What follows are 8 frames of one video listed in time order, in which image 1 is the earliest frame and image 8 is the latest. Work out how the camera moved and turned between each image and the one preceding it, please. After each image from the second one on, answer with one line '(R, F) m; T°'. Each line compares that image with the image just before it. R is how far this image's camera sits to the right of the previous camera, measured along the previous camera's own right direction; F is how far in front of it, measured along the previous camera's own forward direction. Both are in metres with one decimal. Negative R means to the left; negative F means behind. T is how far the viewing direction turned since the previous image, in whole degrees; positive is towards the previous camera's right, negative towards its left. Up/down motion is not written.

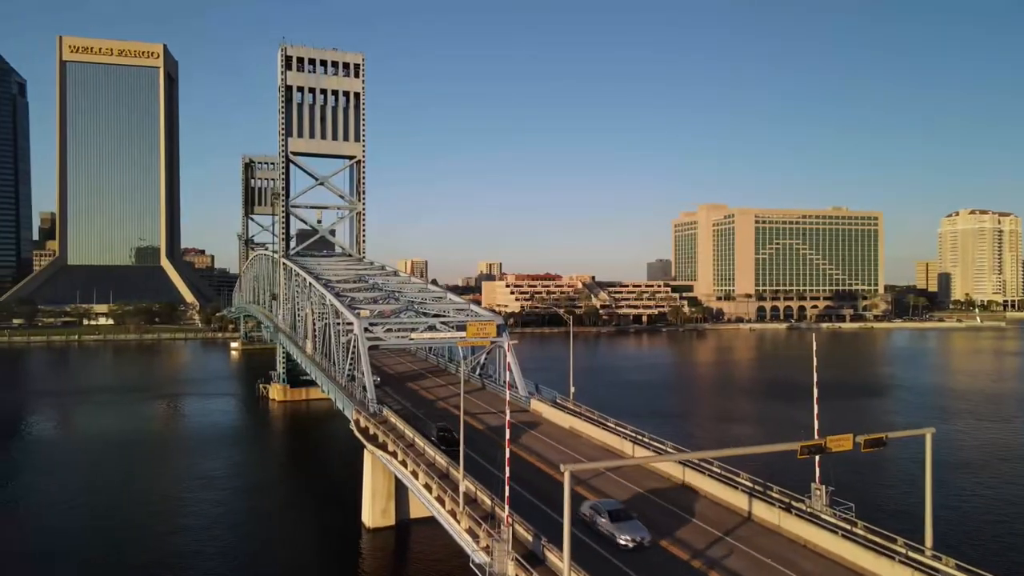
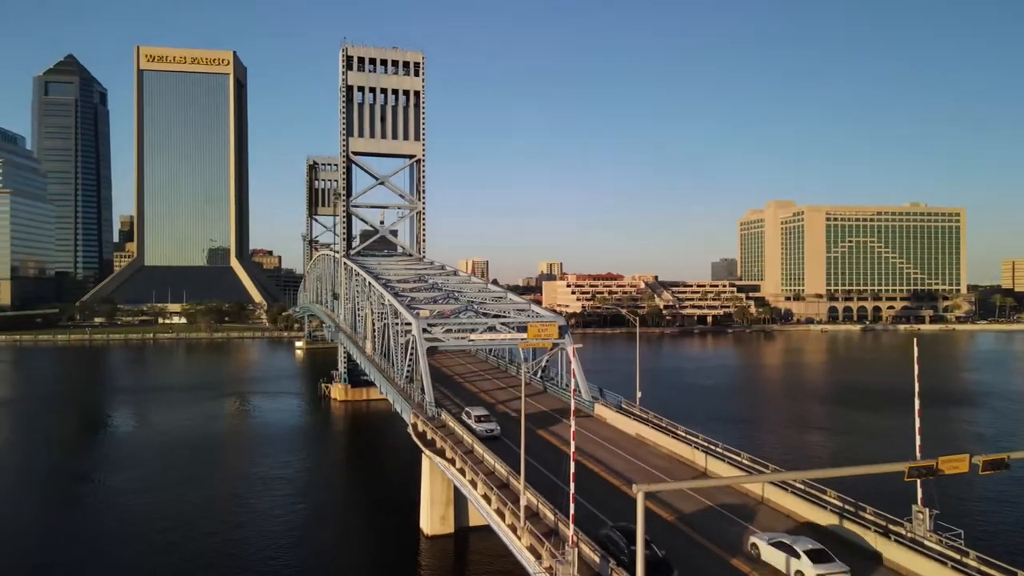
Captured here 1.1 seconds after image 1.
(-0.1, +1.2) m; -5°
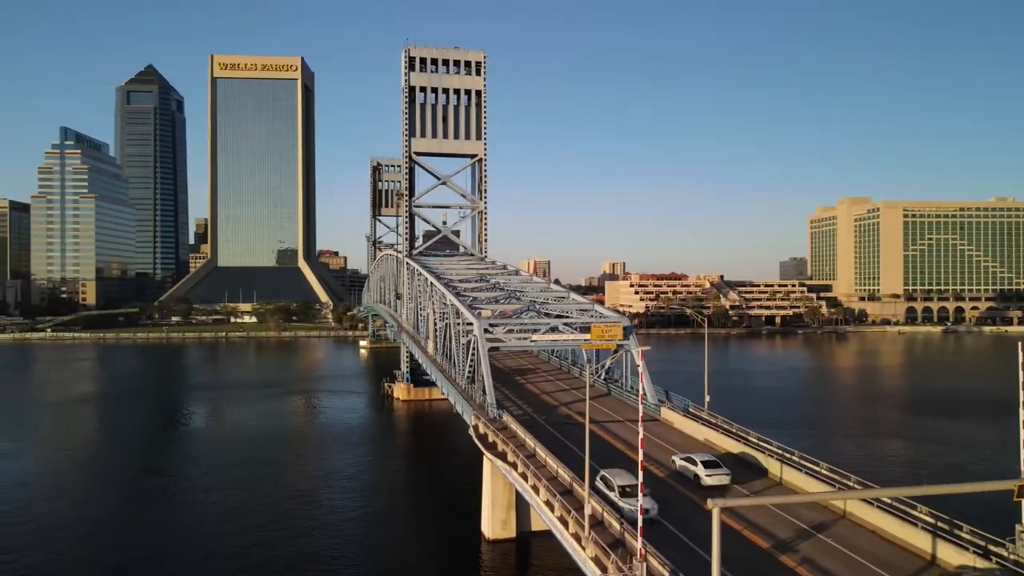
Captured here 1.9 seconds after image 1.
(0.0, +0.6) m; -5°
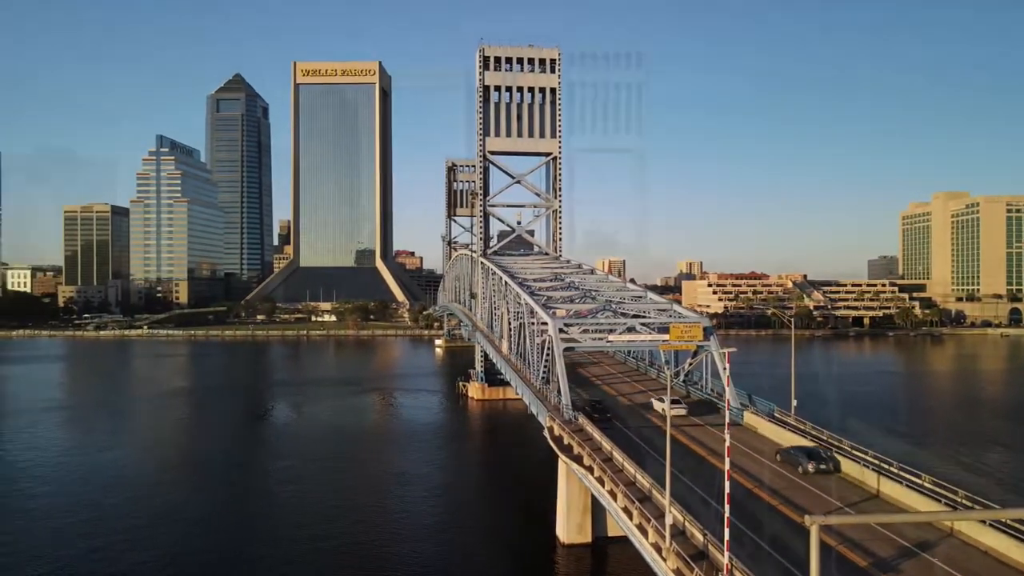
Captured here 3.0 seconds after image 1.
(-0.1, +0.5) m; -6°
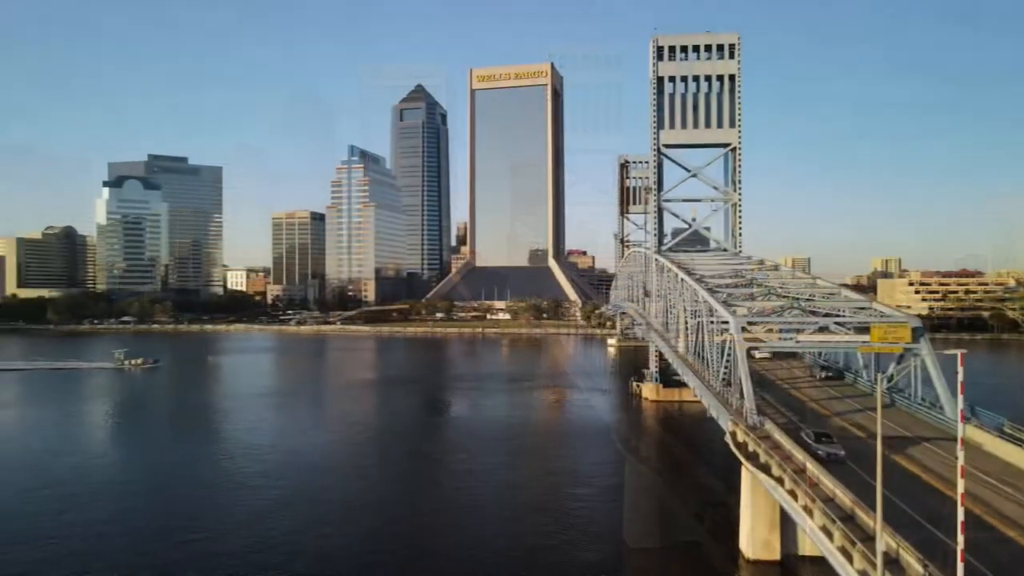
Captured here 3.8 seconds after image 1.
(-0.2, +0.7) m; -13°
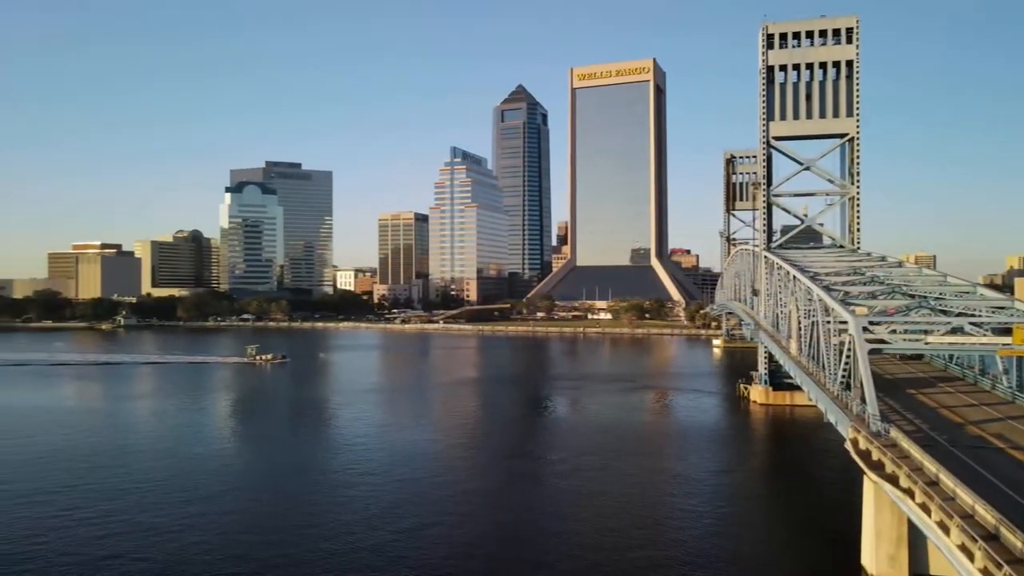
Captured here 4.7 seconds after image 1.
(-0.1, +0.3) m; -8°
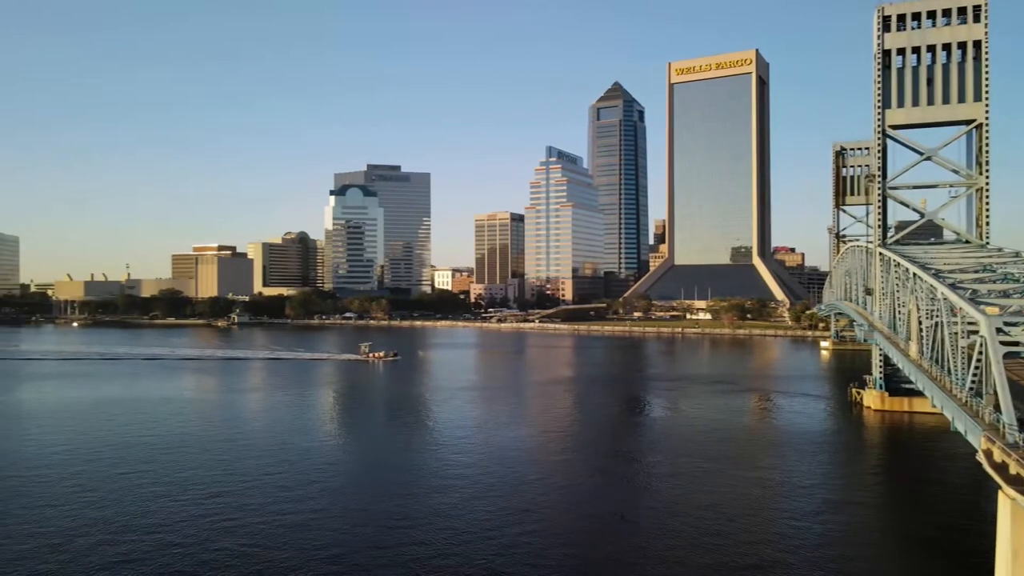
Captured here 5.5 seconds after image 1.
(-0.1, +0.4) m; -7°
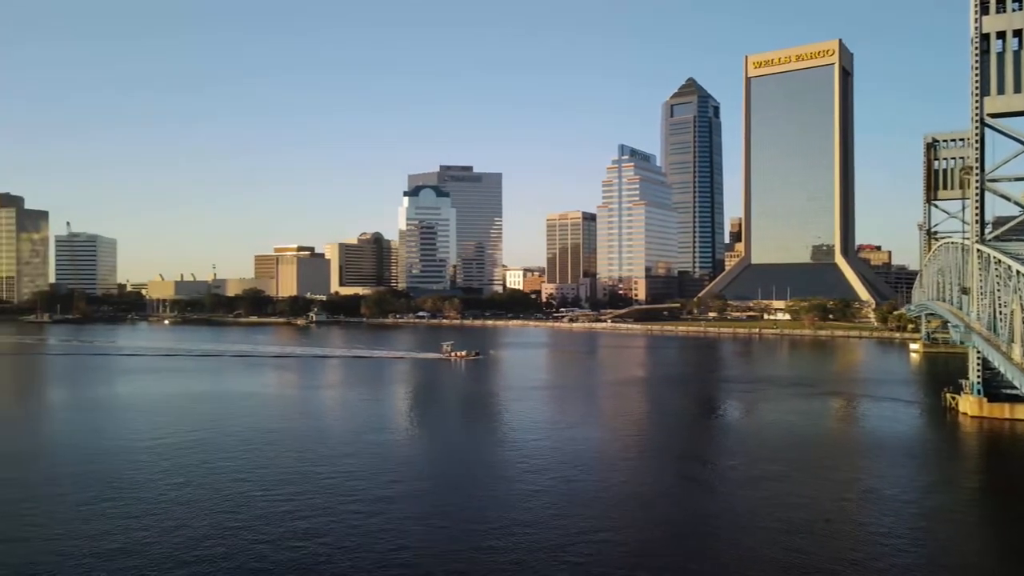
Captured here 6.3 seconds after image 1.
(0.0, +0.4) m; -6°
